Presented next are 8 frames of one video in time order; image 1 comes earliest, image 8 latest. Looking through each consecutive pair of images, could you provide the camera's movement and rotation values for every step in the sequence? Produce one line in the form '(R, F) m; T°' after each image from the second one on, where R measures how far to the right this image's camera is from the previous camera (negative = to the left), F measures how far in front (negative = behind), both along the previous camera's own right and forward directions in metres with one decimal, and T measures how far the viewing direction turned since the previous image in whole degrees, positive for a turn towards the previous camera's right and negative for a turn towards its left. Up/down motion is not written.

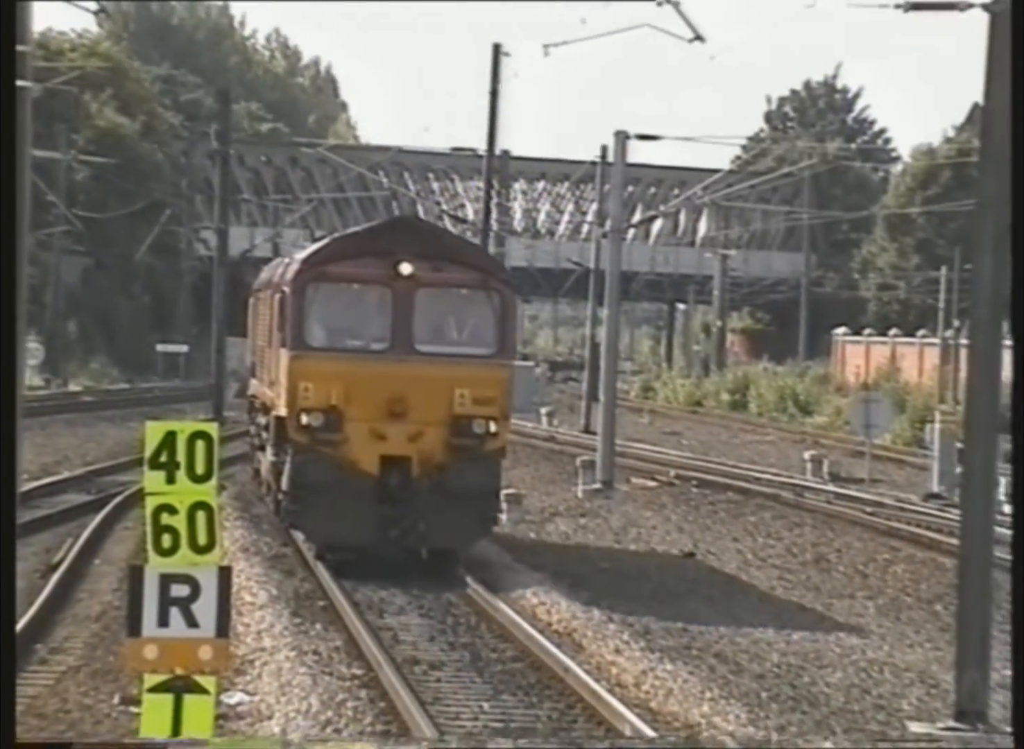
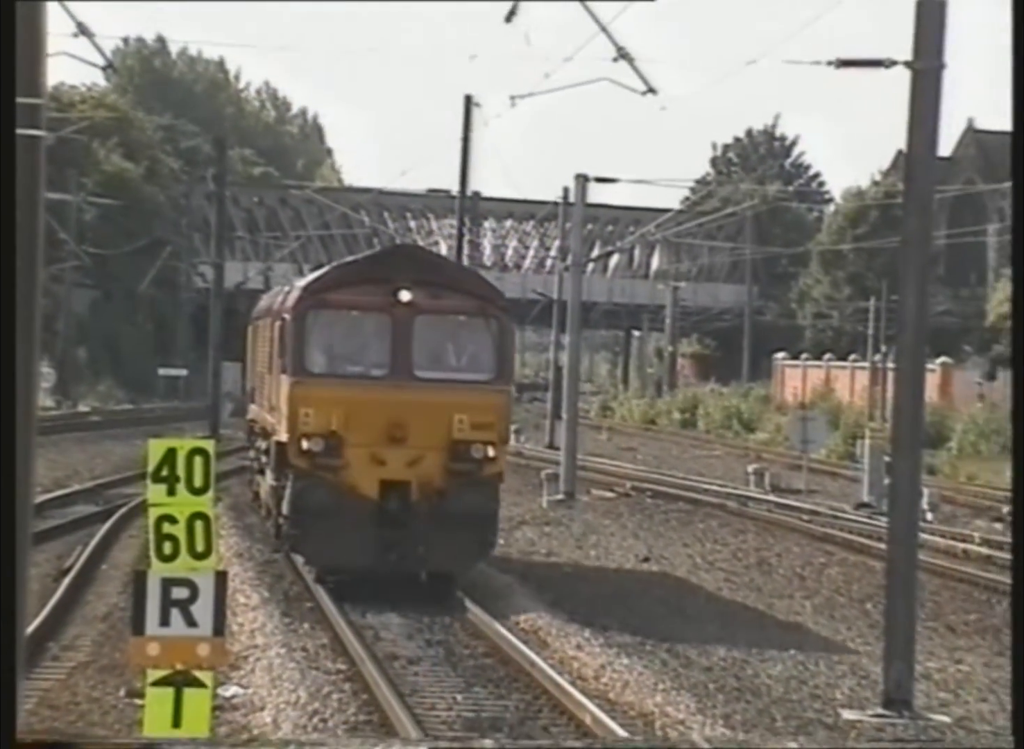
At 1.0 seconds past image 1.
(0.0, -0.4) m; +1°
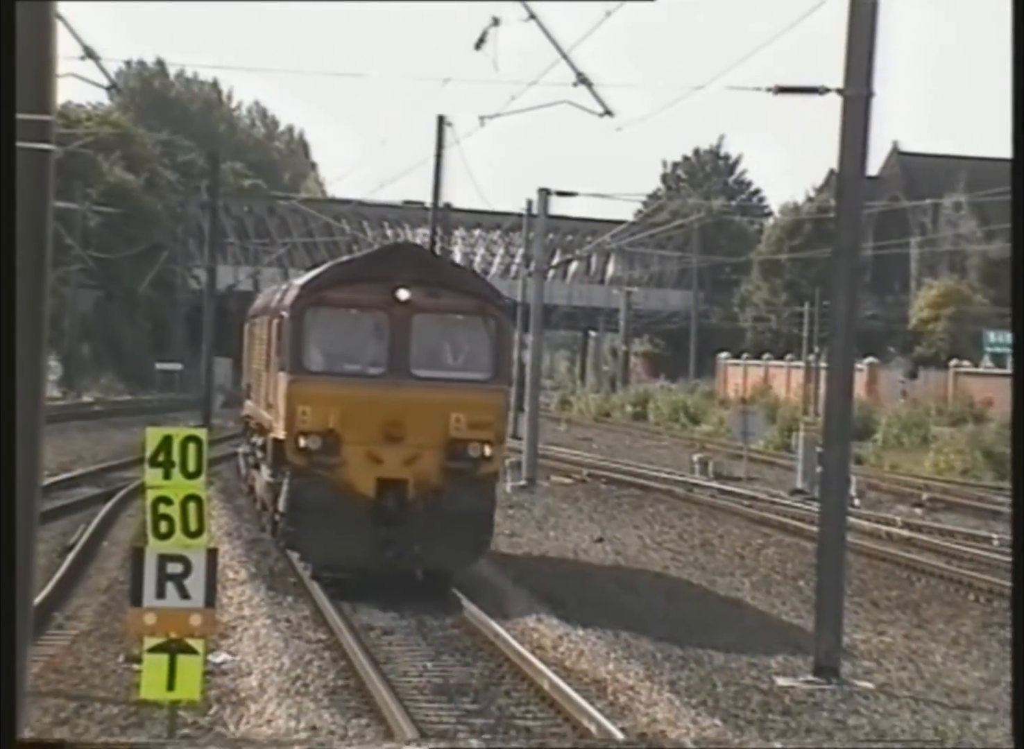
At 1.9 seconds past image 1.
(+0.1, -0.4) m; +1°
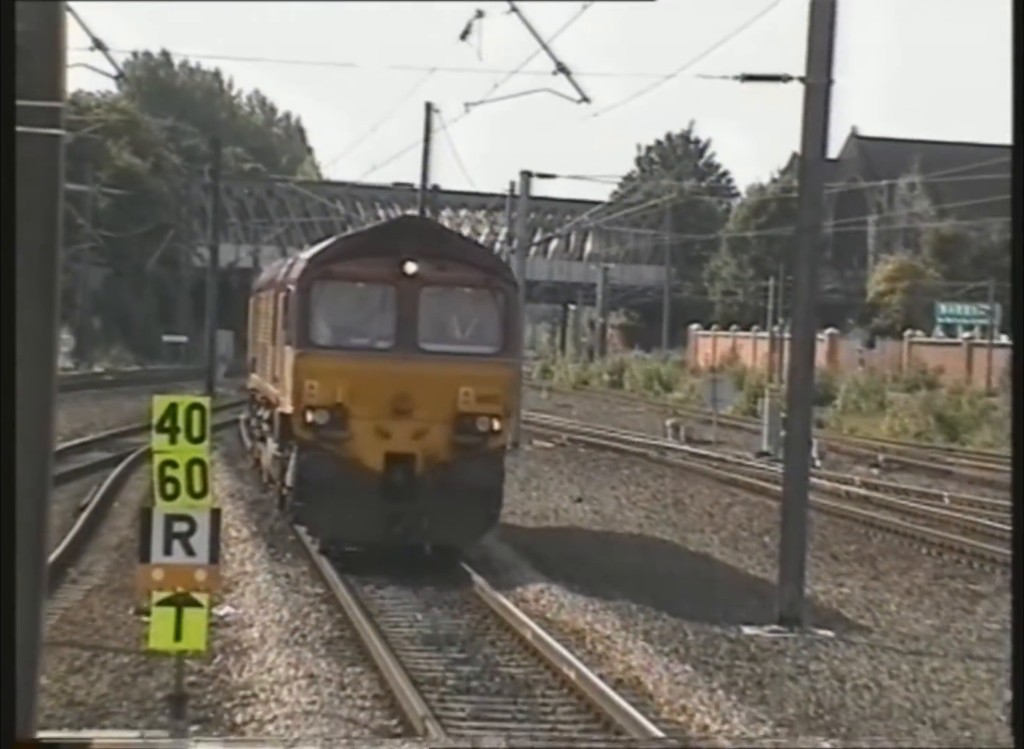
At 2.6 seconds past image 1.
(0.0, -0.3) m; 0°
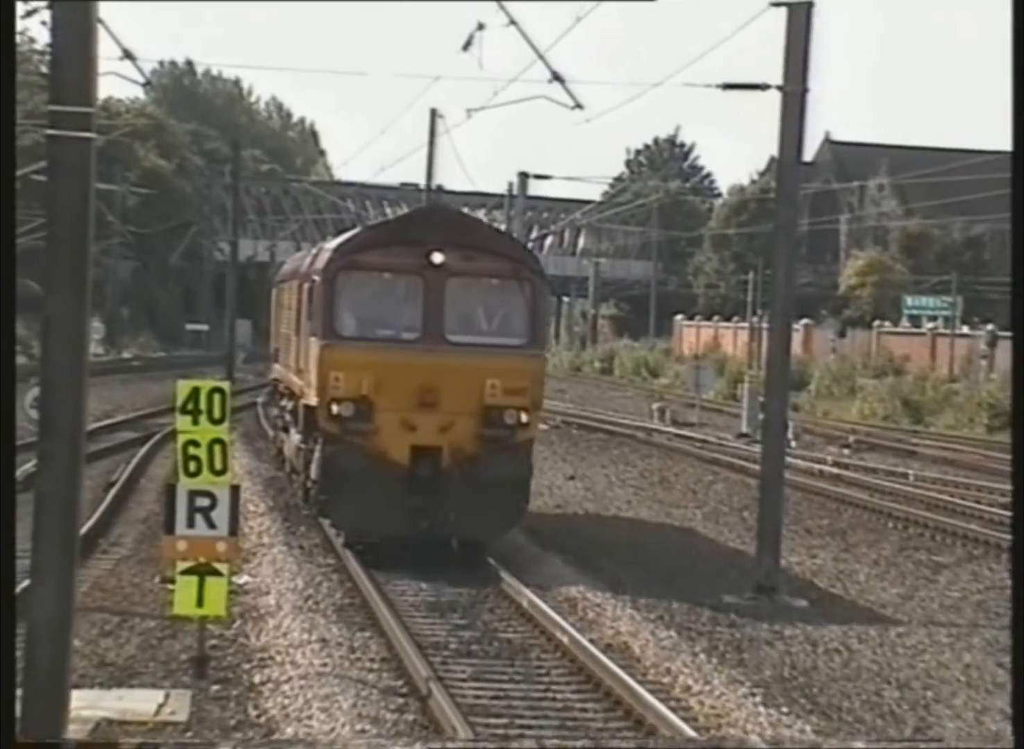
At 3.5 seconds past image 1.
(0.0, -0.4) m; 0°
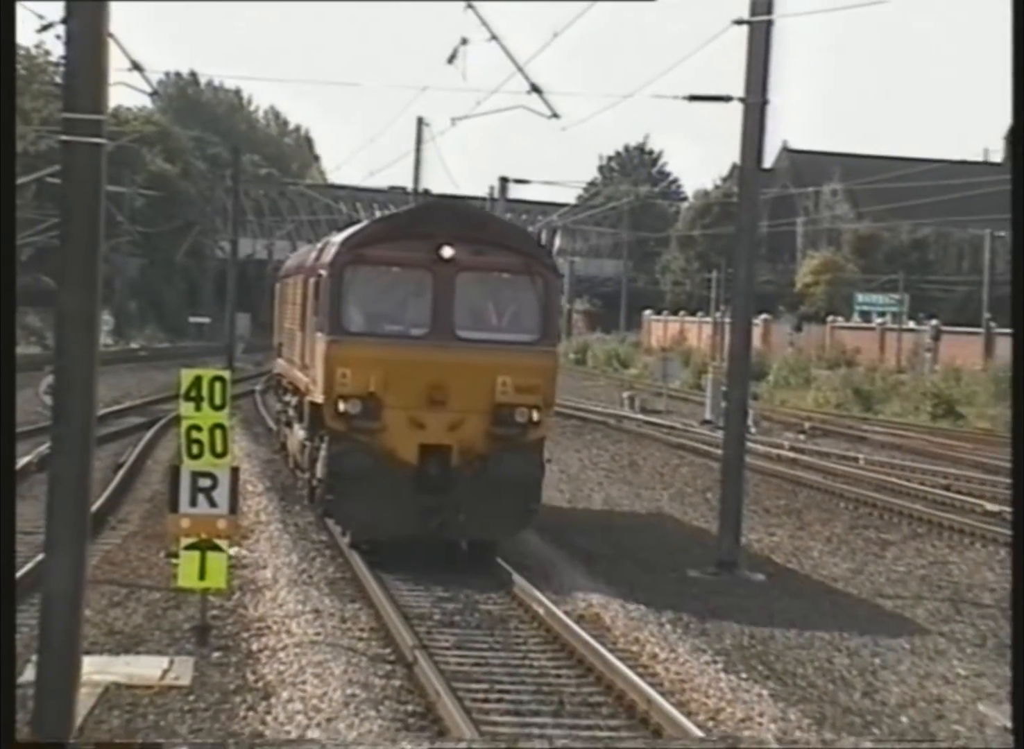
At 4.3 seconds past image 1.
(+0.1, -0.4) m; 0°
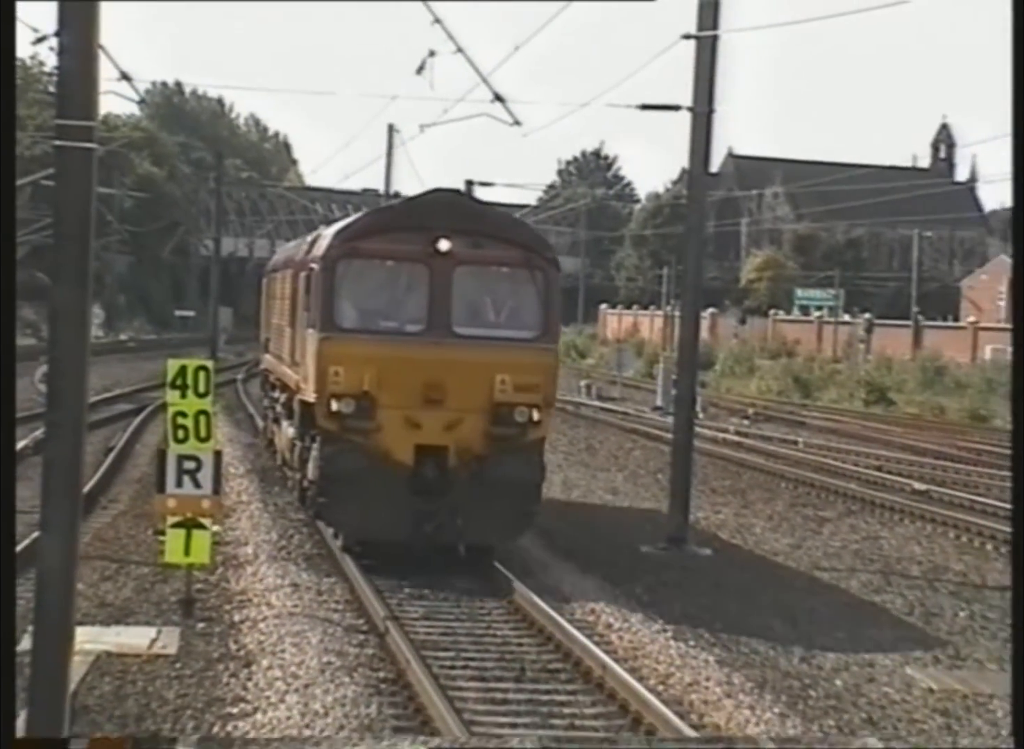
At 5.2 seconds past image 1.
(+0.1, -0.5) m; +1°
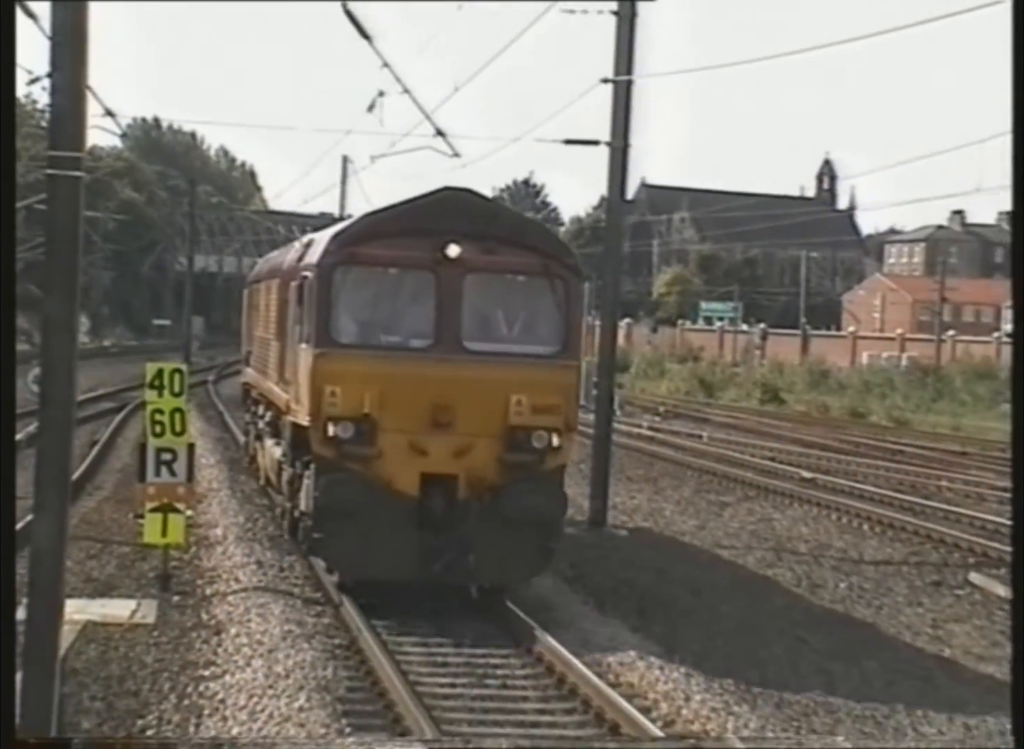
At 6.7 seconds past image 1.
(+0.1, -0.9) m; +1°
